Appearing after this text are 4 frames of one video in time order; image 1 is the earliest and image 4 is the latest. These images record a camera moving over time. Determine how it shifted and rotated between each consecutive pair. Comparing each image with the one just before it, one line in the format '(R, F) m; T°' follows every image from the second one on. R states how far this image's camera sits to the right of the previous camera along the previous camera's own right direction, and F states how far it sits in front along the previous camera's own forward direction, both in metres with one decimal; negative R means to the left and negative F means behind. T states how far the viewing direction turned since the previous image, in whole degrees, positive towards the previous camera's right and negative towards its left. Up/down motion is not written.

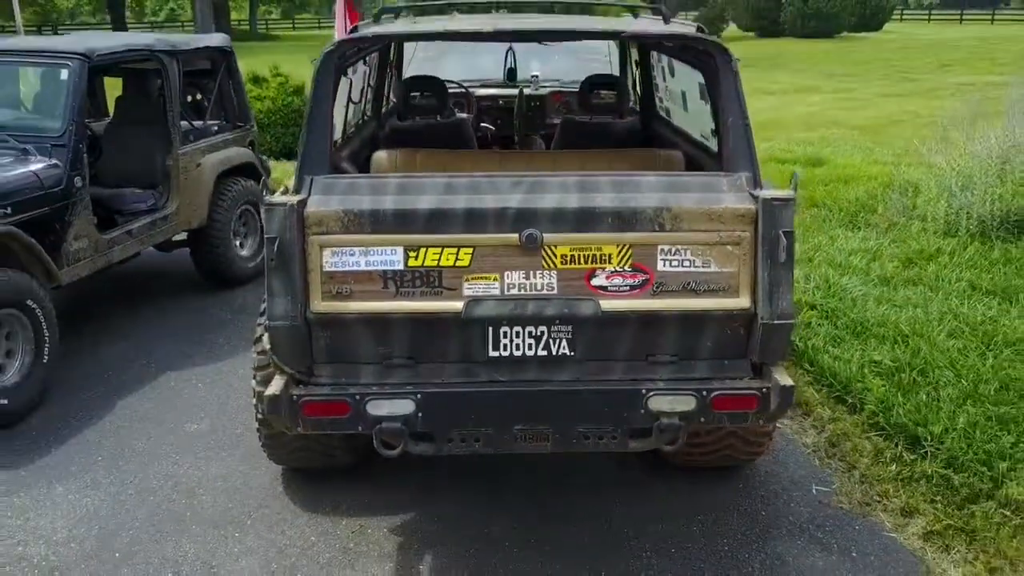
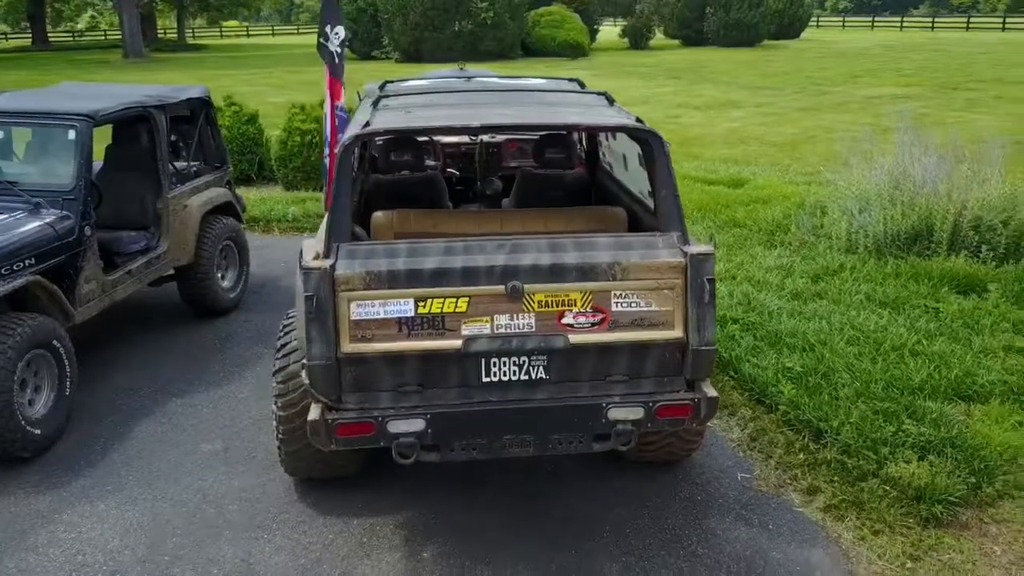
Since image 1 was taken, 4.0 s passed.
(-0.2, -0.8) m; +4°
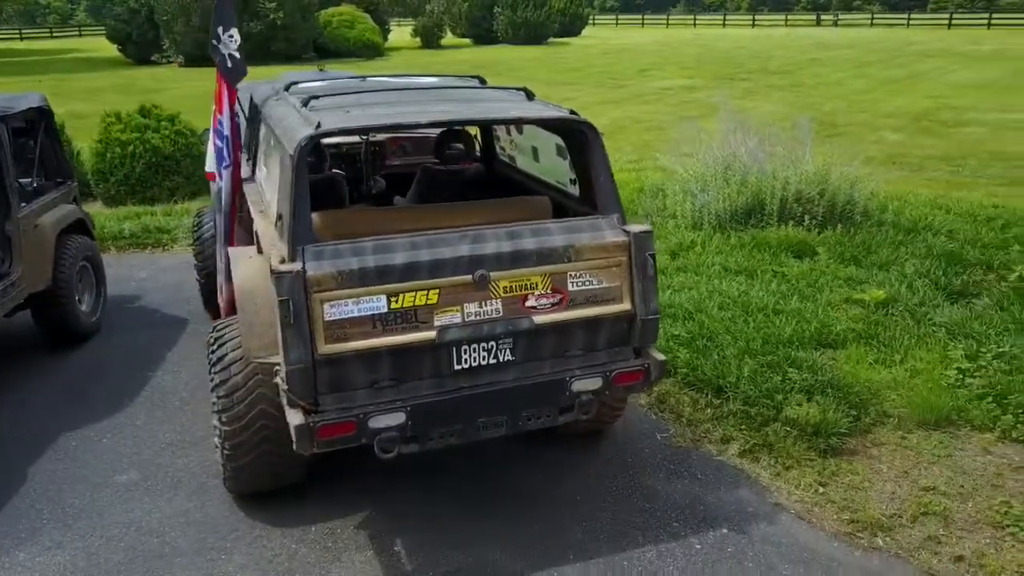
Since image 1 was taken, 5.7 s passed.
(-0.7, -0.1) m; +14°
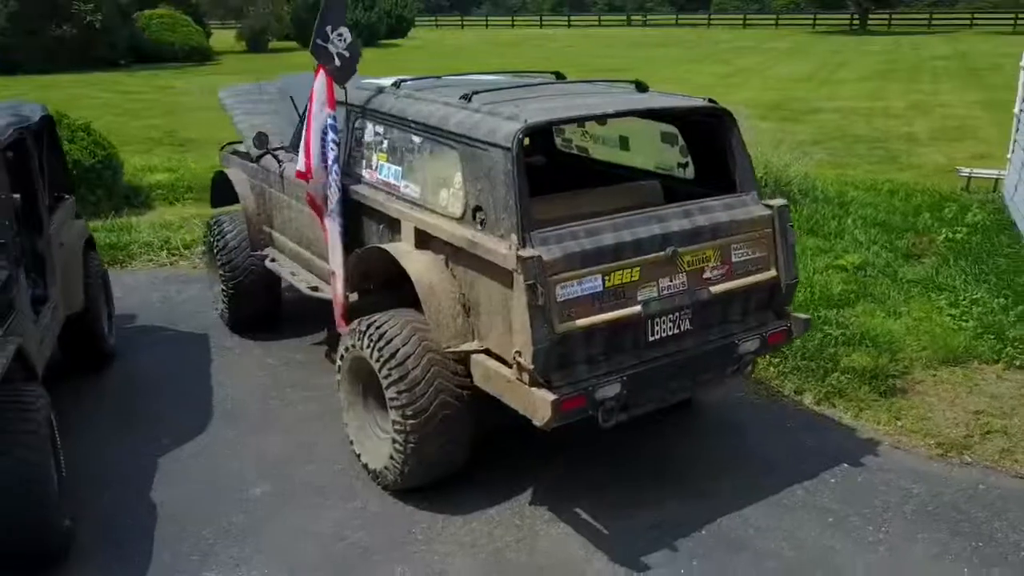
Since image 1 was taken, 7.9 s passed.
(-1.8, -0.1) m; +12°
